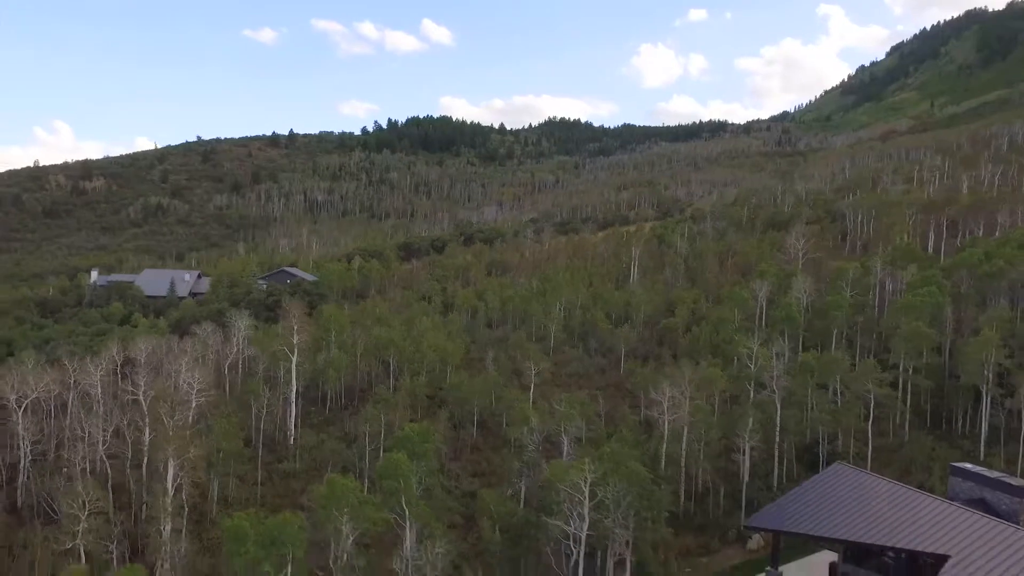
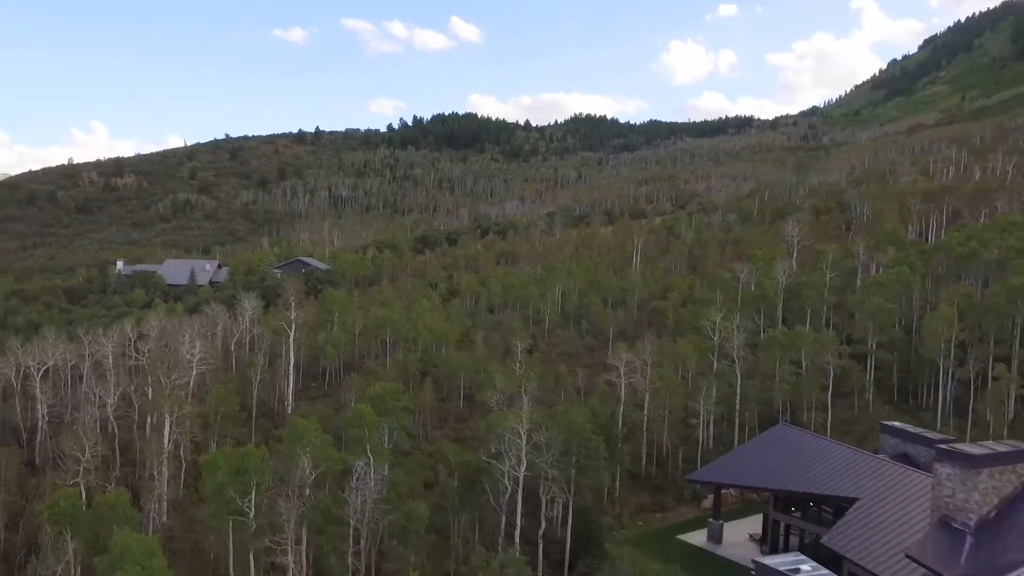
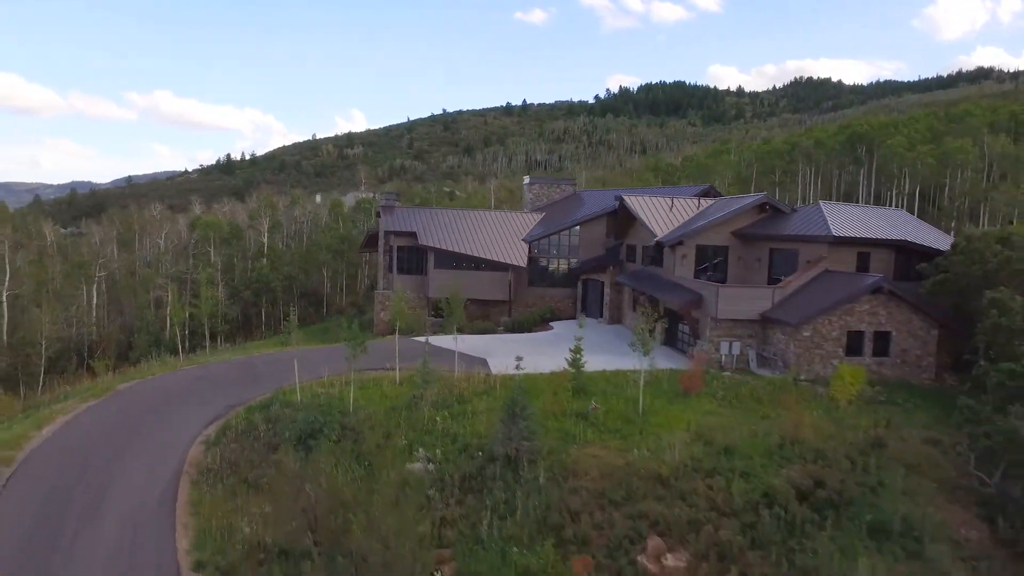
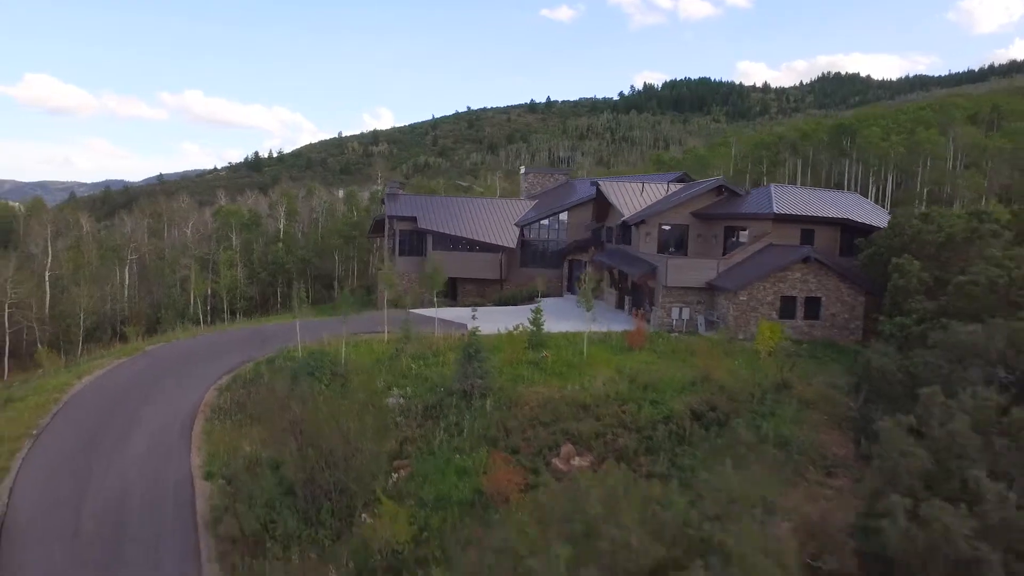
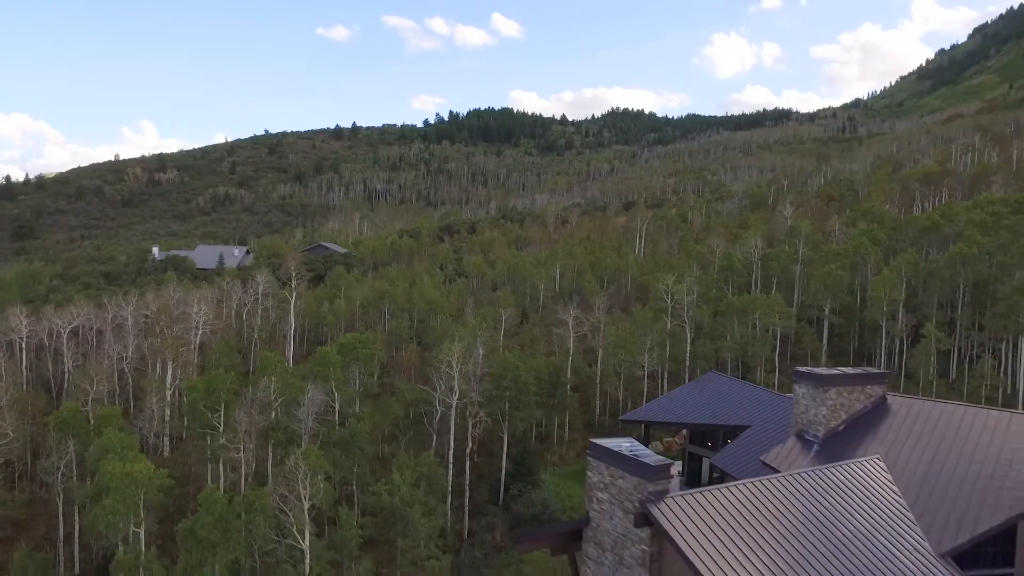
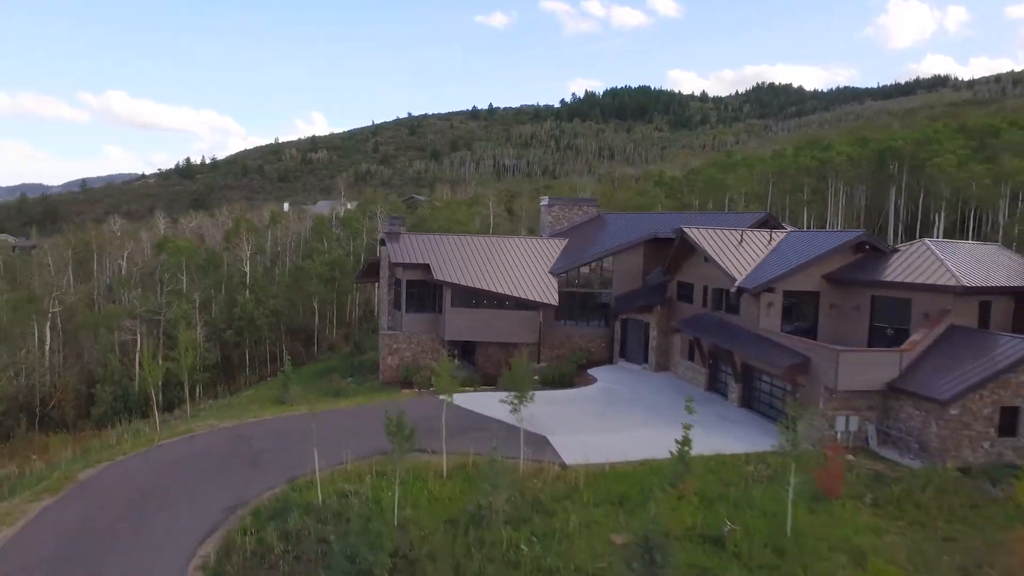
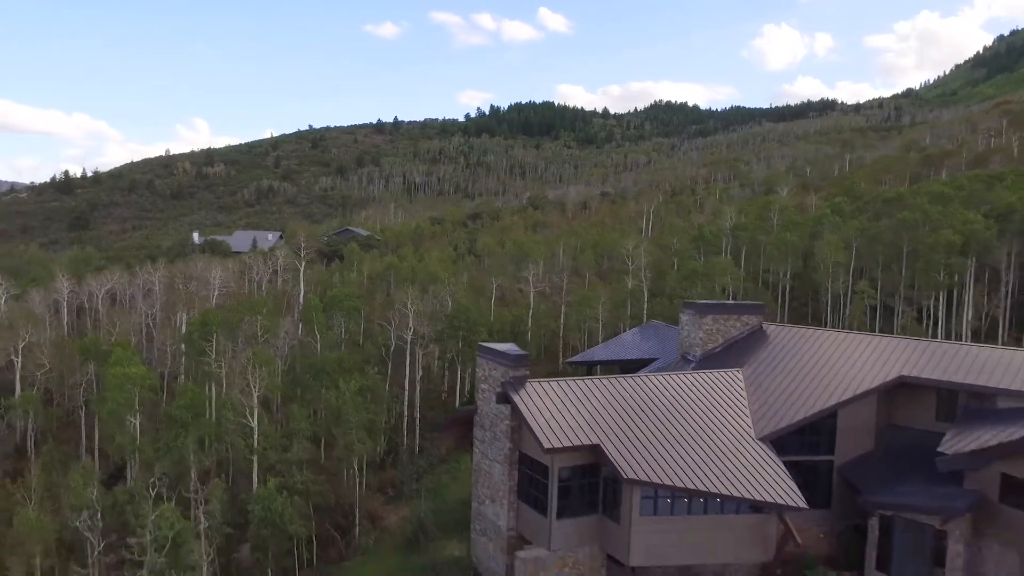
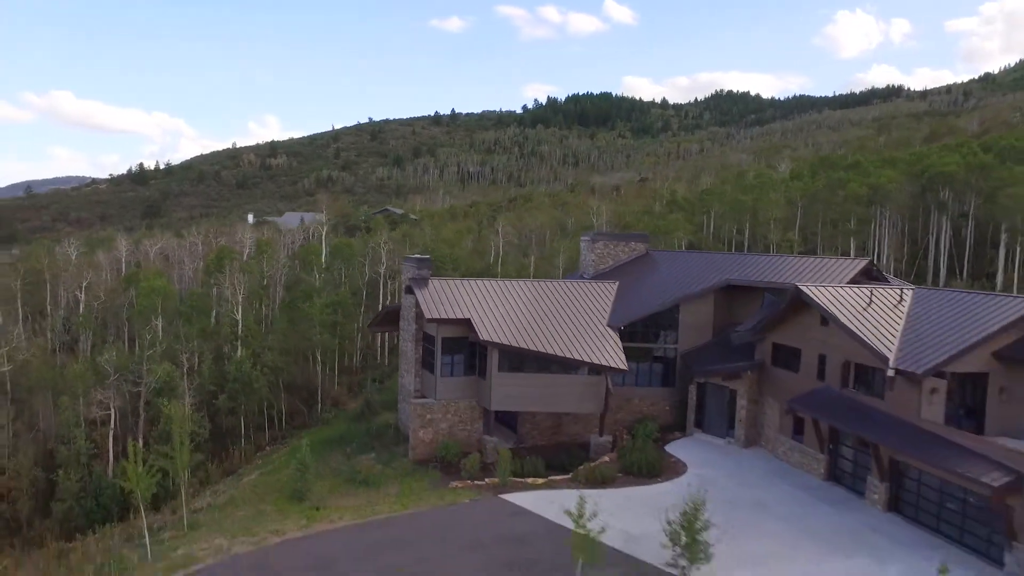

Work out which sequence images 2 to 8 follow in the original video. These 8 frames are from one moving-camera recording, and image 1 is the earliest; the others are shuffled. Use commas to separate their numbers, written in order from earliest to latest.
2, 5, 7, 8, 6, 3, 4
